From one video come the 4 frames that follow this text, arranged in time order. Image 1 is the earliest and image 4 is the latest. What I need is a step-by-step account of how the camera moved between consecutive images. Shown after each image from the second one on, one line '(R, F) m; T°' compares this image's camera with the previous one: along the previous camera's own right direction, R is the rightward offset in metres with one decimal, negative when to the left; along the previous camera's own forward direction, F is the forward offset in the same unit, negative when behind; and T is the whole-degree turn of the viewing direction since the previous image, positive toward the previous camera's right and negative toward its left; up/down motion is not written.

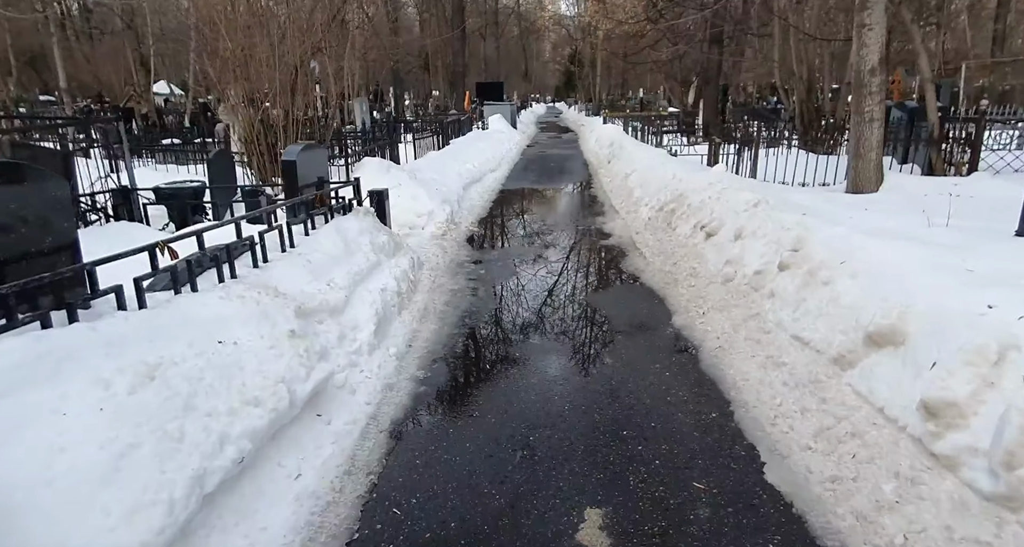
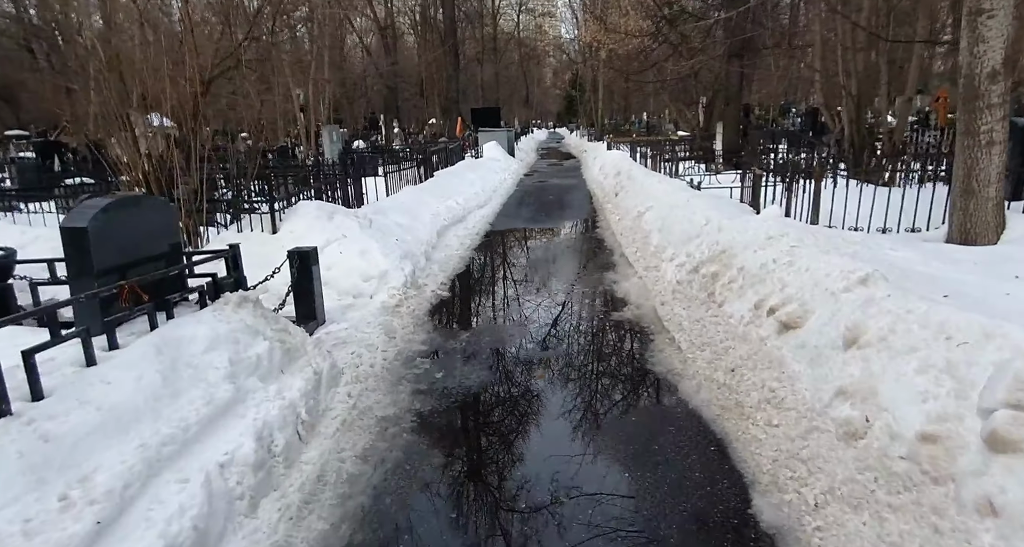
(+0.3, +2.5) m; 0°
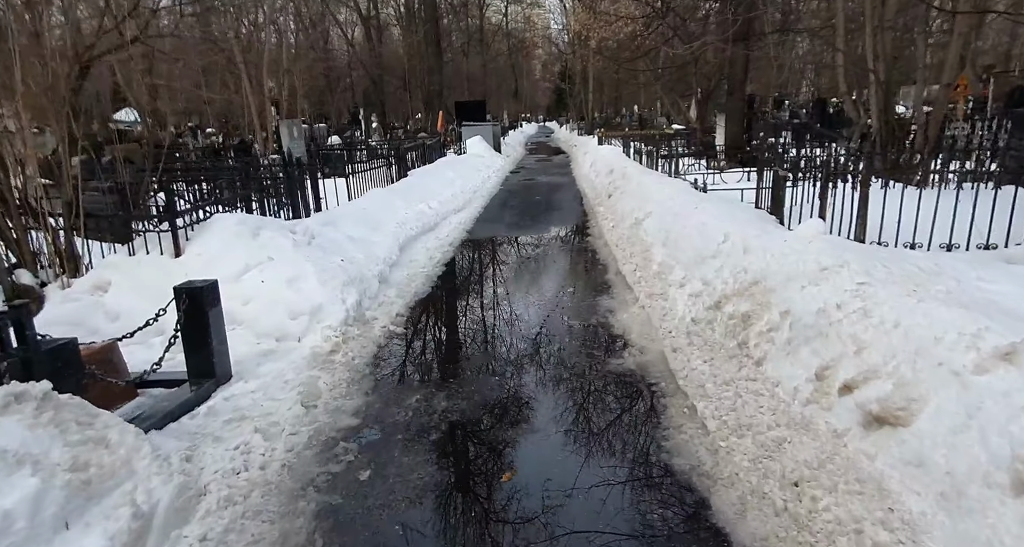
(+0.2, +1.6) m; +1°
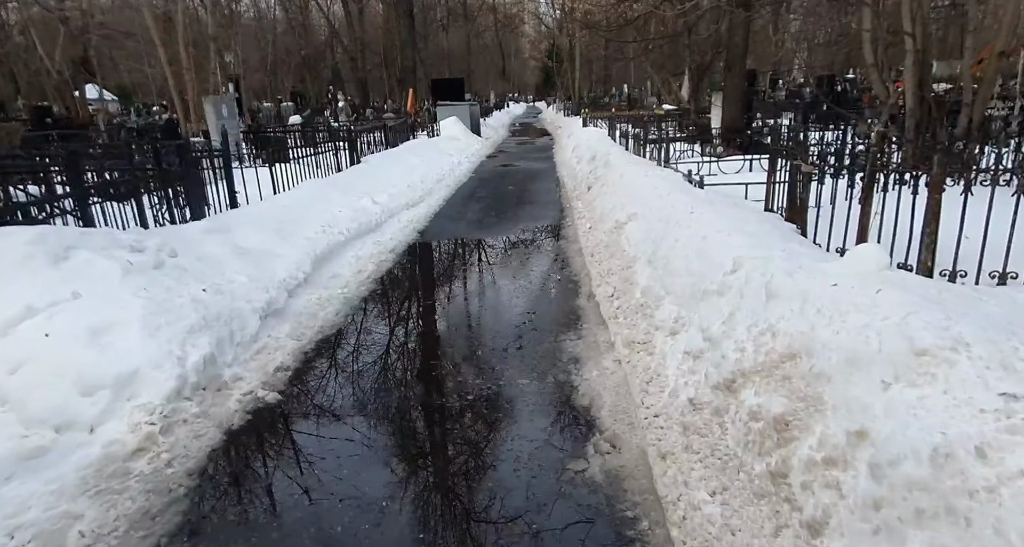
(+0.5, +1.9) m; +1°
